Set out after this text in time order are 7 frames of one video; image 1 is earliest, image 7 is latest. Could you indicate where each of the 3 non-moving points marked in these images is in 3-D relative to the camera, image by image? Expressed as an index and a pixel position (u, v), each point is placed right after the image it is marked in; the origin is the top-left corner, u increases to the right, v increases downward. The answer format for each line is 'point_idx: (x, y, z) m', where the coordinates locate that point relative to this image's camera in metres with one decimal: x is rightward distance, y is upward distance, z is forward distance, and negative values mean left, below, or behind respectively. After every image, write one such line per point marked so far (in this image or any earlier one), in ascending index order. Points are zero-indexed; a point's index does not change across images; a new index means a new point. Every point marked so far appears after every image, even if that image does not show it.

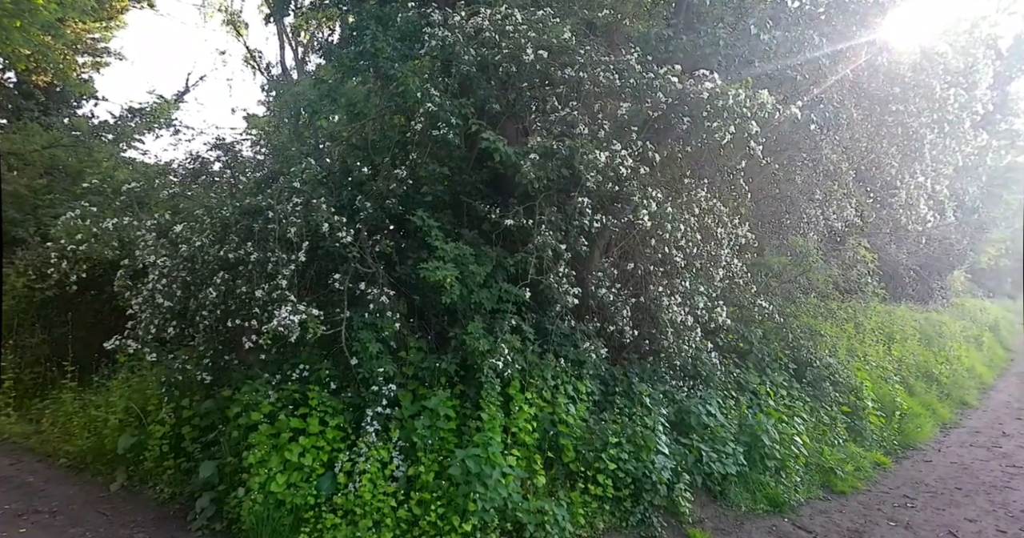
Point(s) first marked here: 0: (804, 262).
0: (+4.1, +0.1, +7.5) m
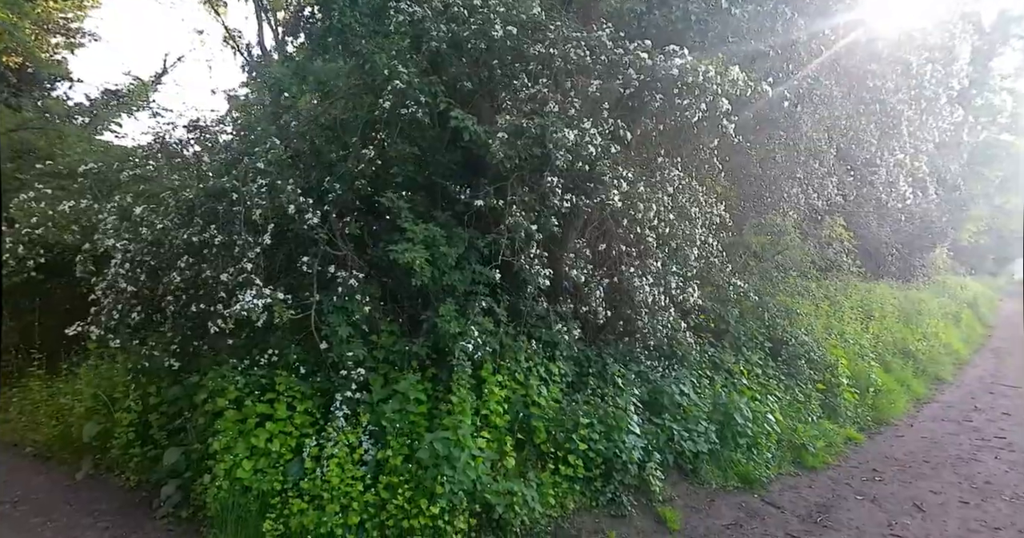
0: (+3.8, +0.4, +7.5) m
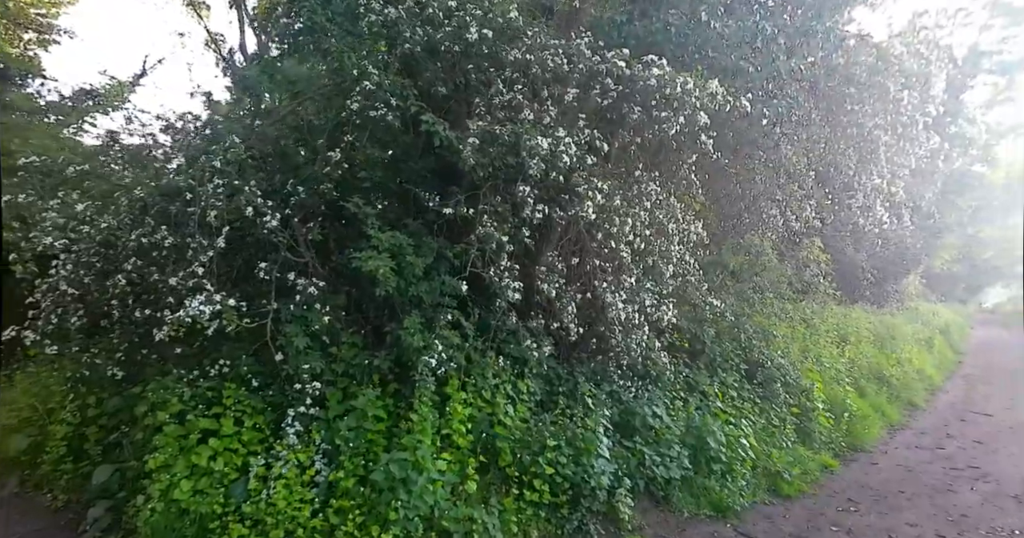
0: (+3.5, +0.1, +7.5) m
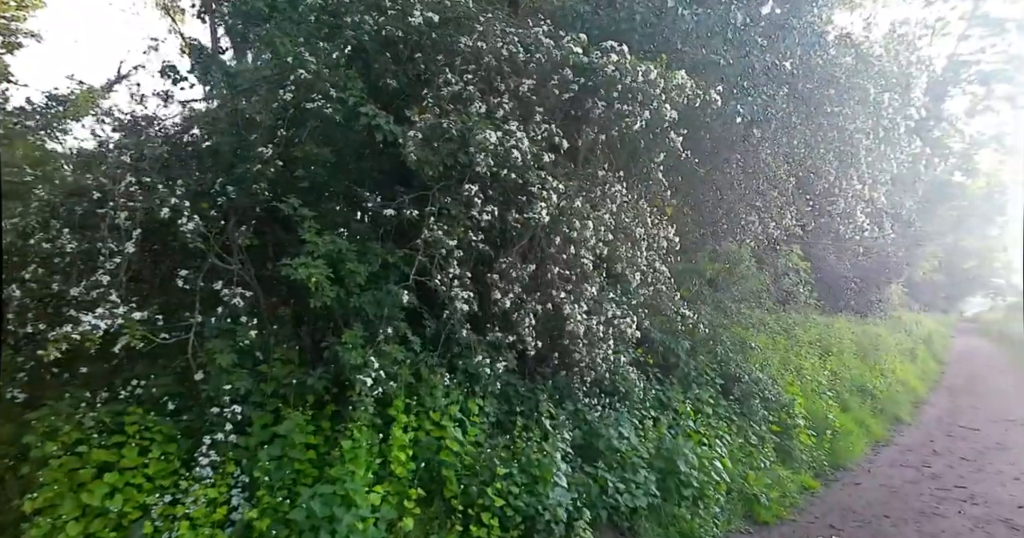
0: (+3.0, 0.0, +7.1) m
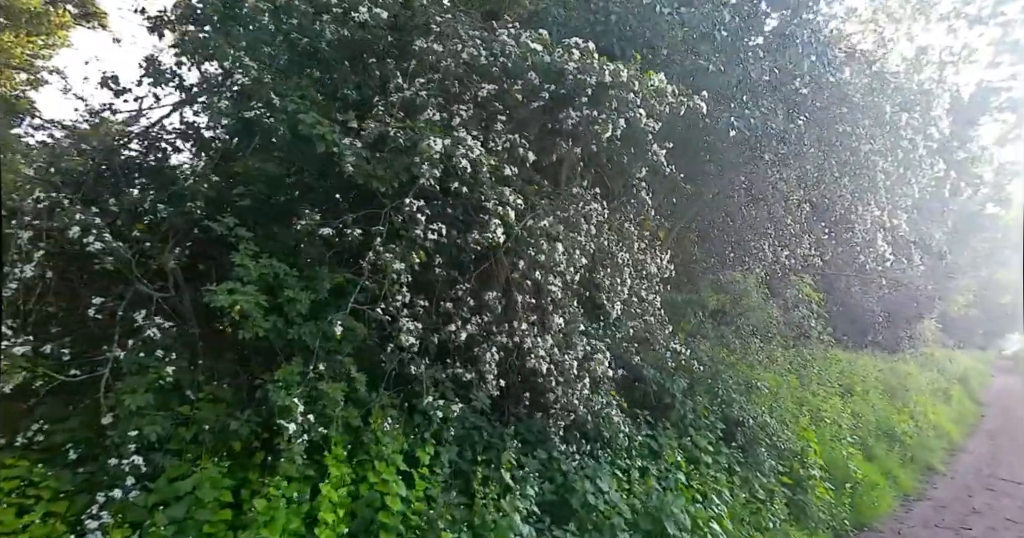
0: (+2.9, -0.4, +6.6) m
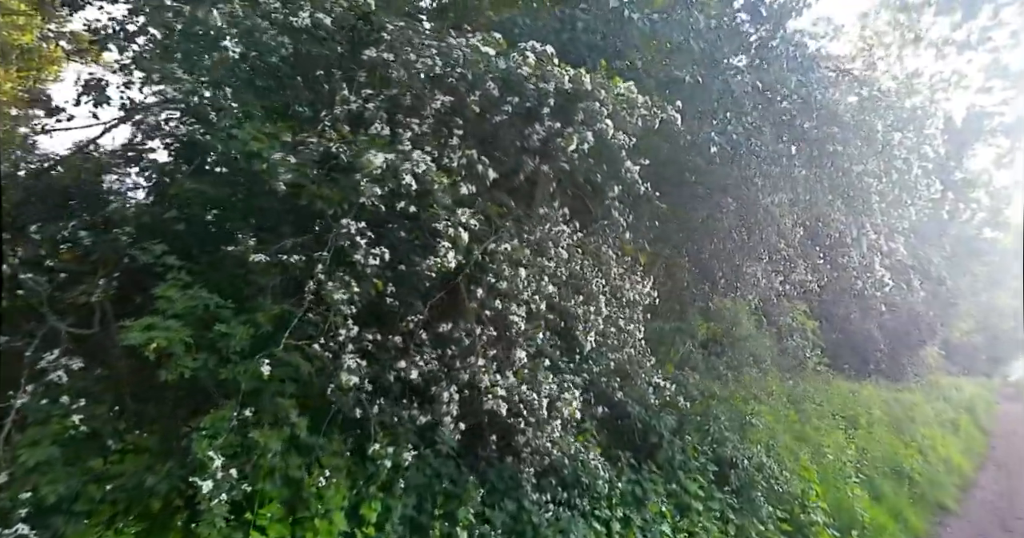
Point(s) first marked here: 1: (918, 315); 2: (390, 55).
0: (+2.6, -0.7, +6.2) m
1: (+10.4, -1.1, +13.5) m
2: (-0.7, +1.3, +3.3) m
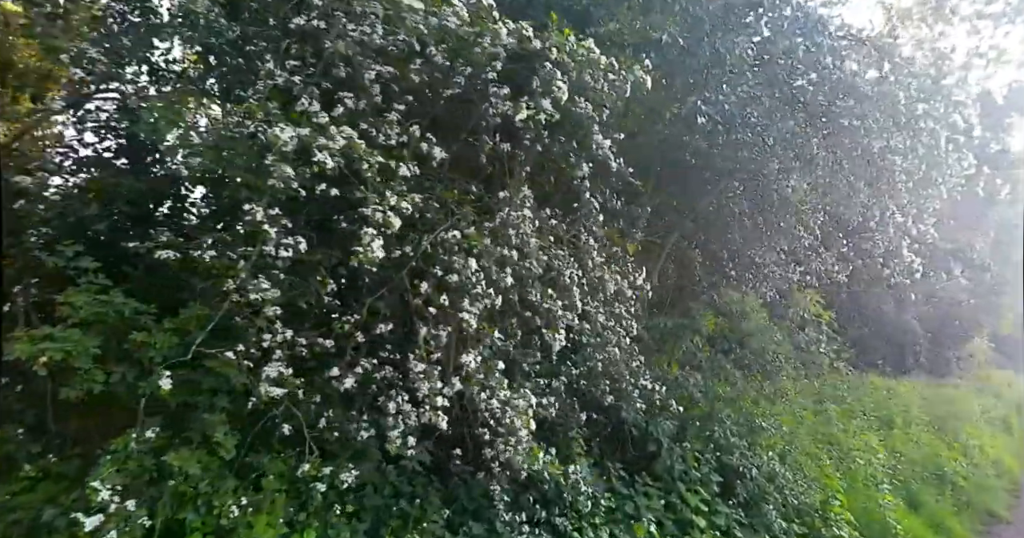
0: (+2.5, -0.6, +5.7) m
1: (+10.6, -0.7, +12.6) m
2: (-1.0, +1.3, +2.9) m
